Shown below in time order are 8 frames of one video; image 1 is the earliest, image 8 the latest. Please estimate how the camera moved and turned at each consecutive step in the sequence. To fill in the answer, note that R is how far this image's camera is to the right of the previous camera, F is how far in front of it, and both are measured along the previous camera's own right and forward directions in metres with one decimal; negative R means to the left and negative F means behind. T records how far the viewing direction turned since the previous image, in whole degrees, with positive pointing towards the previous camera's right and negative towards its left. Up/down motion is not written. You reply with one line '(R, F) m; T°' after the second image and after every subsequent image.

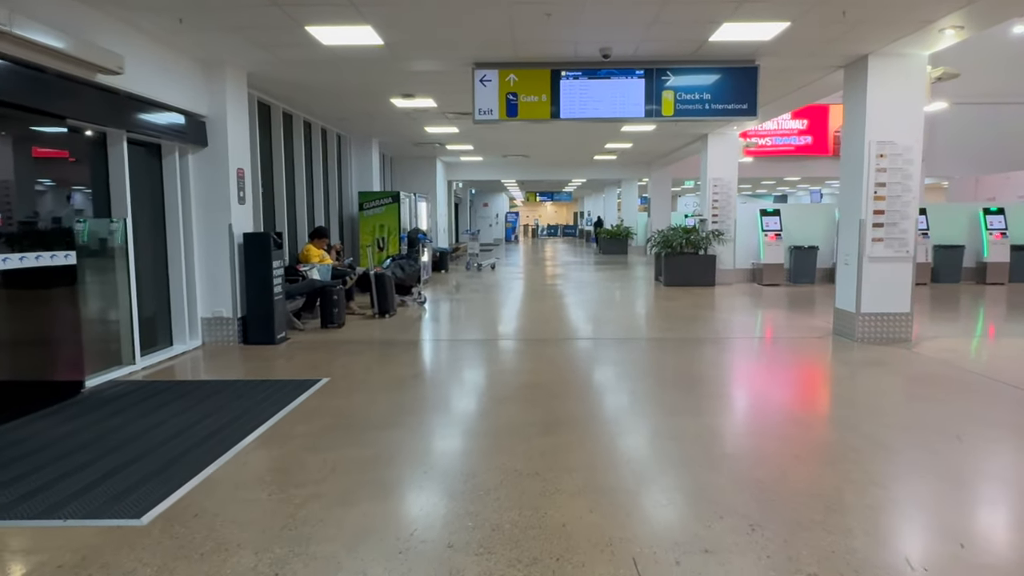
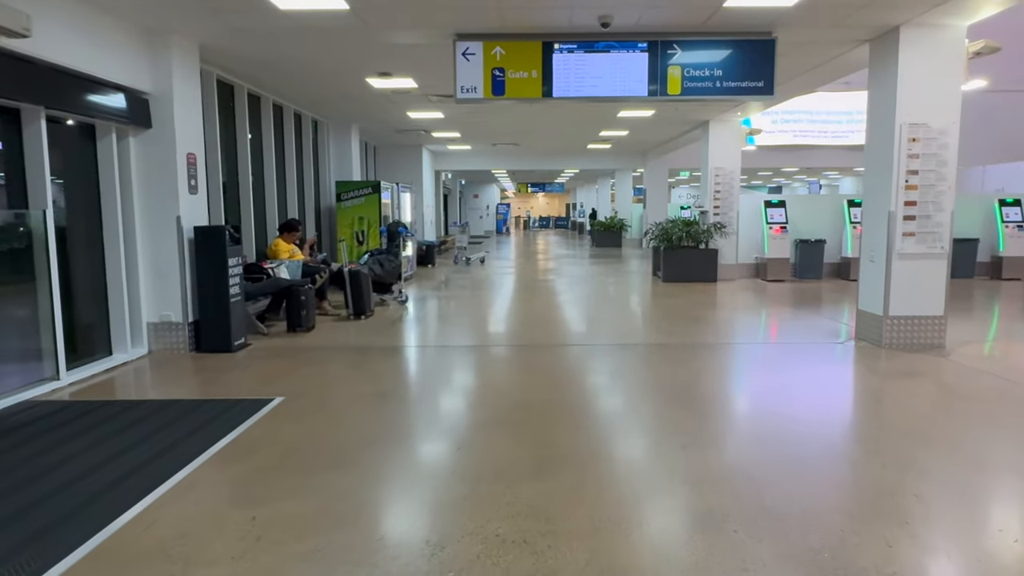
(0.0, +0.7) m; +1°
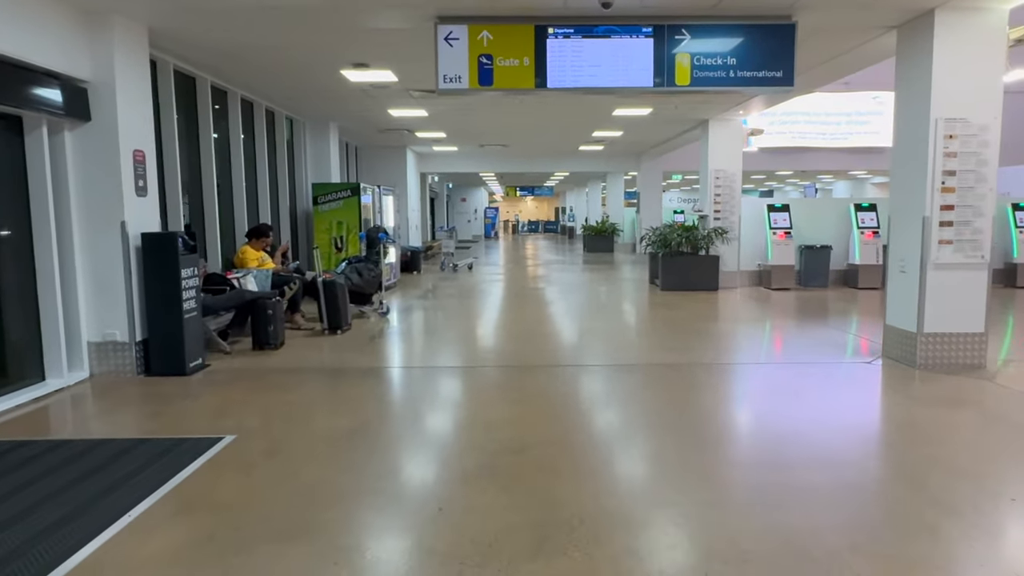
(0.0, +0.6) m; +1°
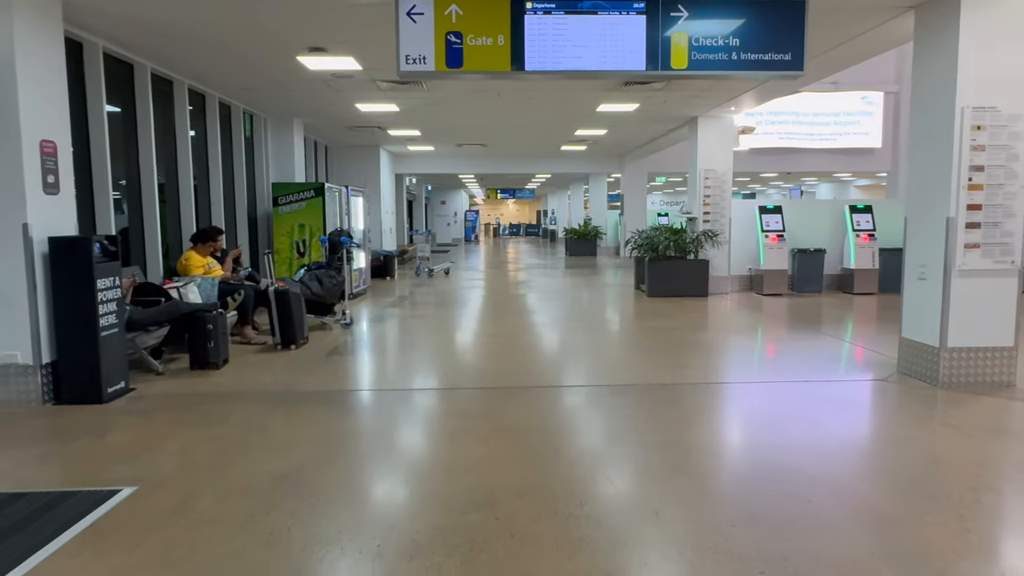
(+0.1, +0.7) m; +2°
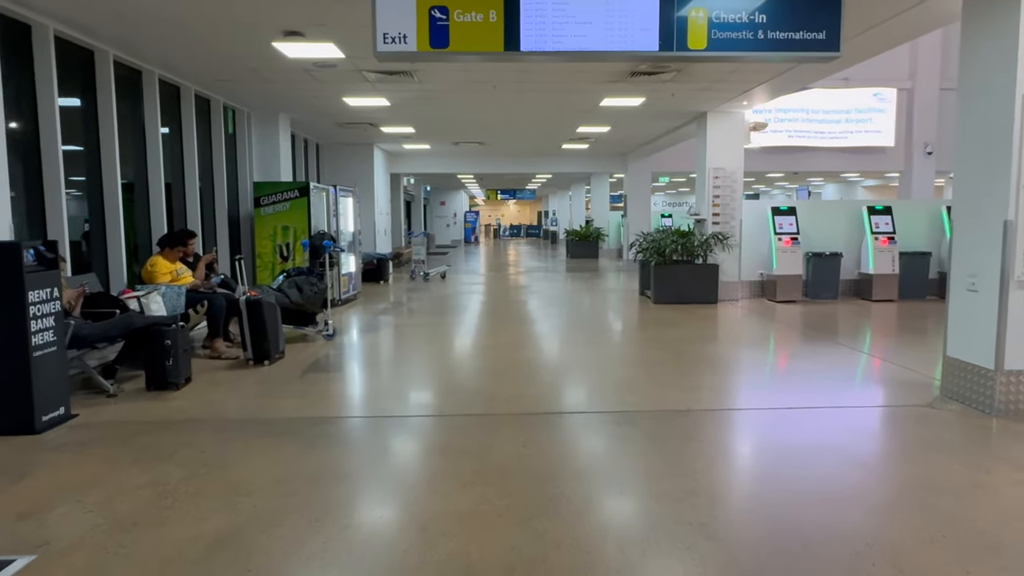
(0.0, +0.6) m; 0°
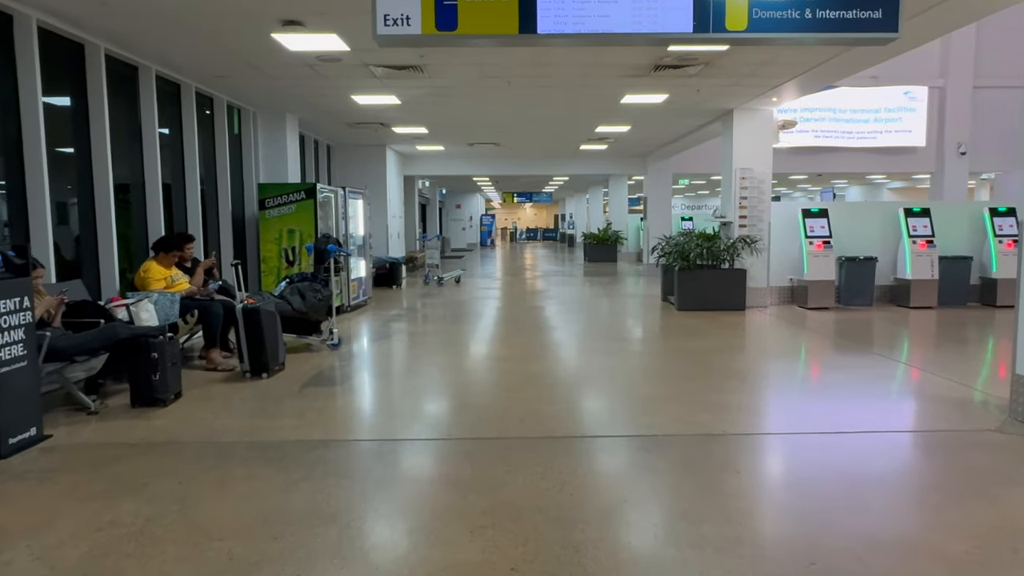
(0.0, +0.4) m; -1°
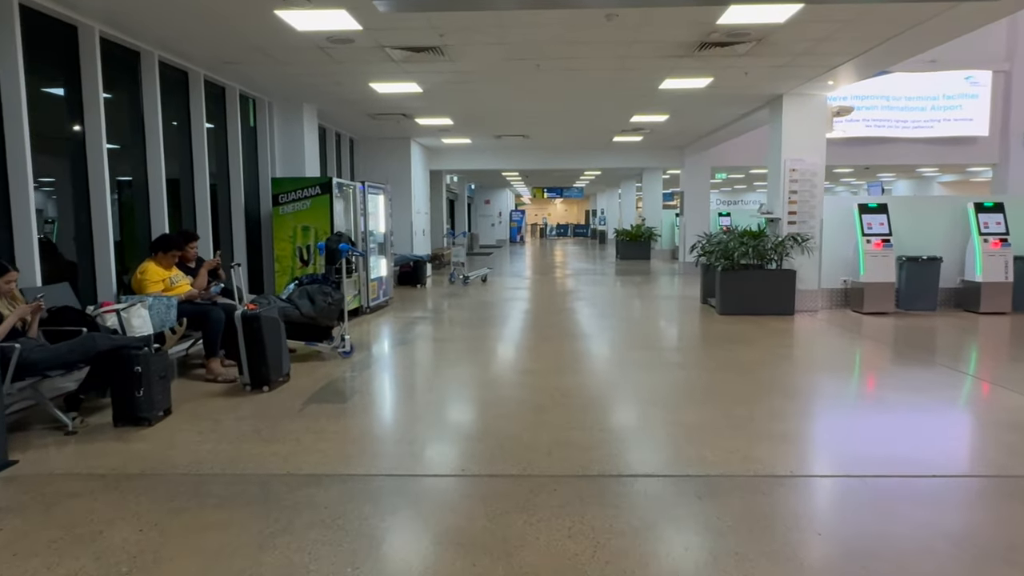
(0.0, +0.6) m; -3°
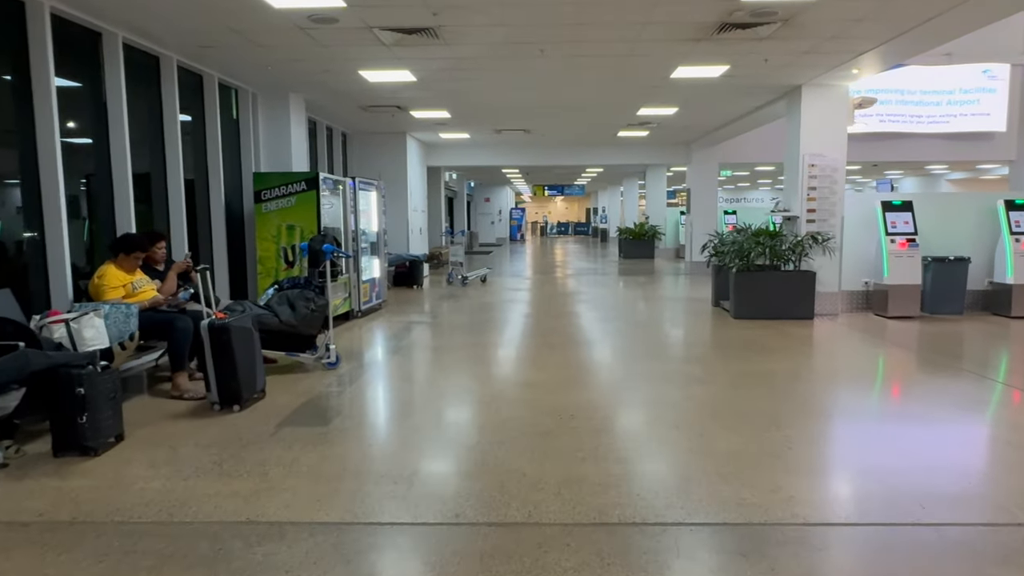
(0.0, +0.5) m; 0°
